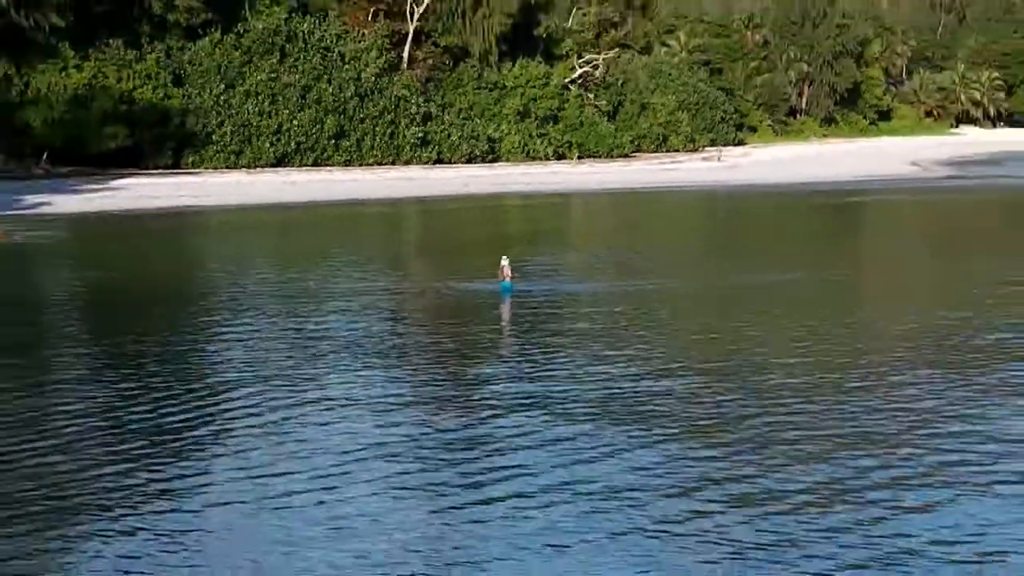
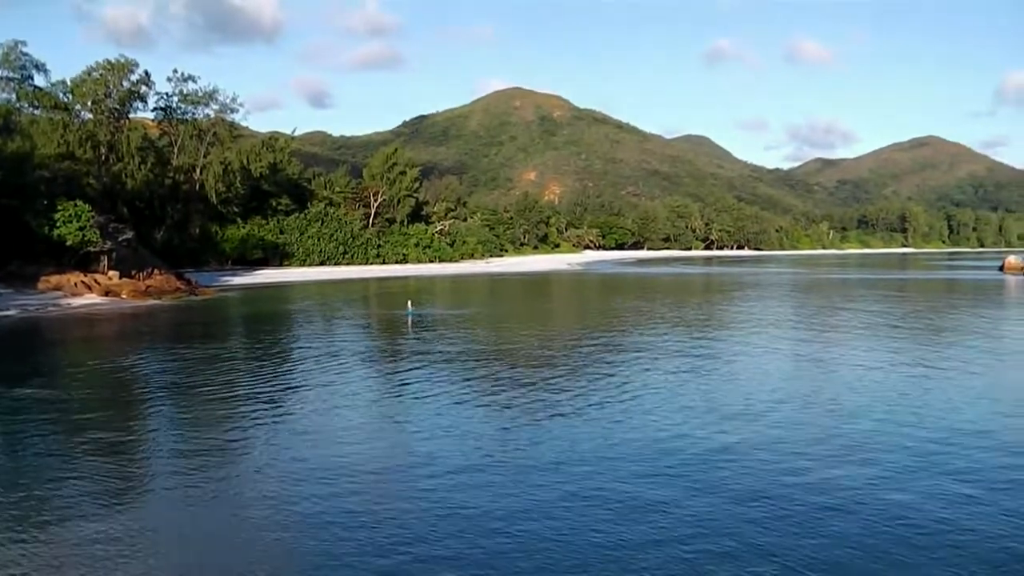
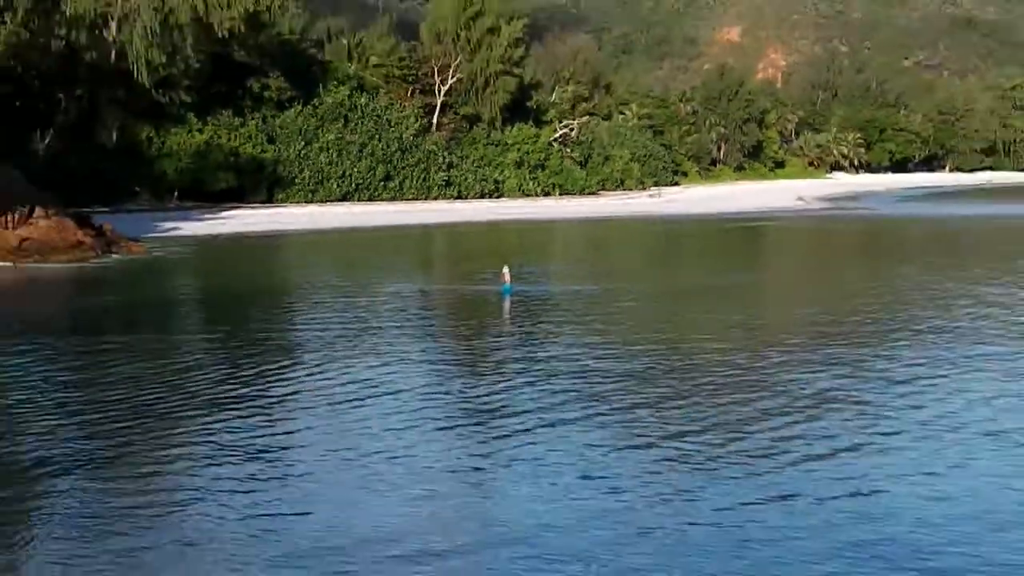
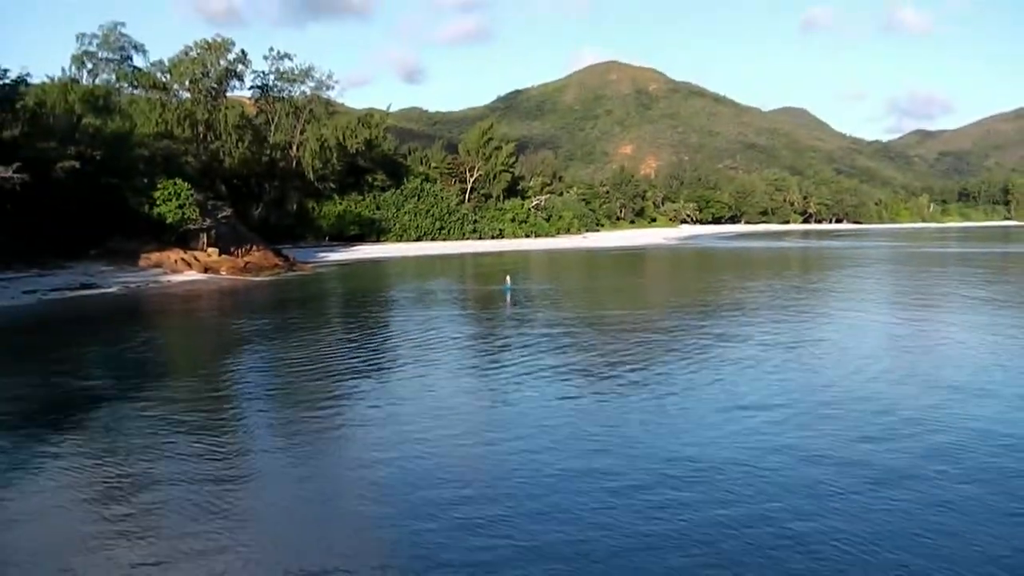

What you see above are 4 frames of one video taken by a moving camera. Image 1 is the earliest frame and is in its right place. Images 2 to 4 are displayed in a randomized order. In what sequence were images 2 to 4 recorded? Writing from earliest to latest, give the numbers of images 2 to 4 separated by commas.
3, 4, 2
